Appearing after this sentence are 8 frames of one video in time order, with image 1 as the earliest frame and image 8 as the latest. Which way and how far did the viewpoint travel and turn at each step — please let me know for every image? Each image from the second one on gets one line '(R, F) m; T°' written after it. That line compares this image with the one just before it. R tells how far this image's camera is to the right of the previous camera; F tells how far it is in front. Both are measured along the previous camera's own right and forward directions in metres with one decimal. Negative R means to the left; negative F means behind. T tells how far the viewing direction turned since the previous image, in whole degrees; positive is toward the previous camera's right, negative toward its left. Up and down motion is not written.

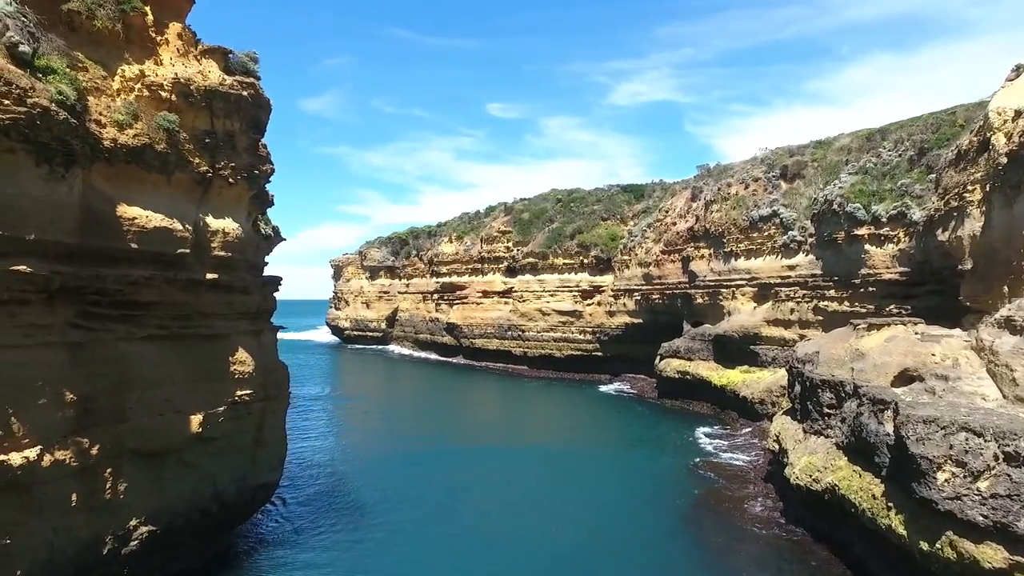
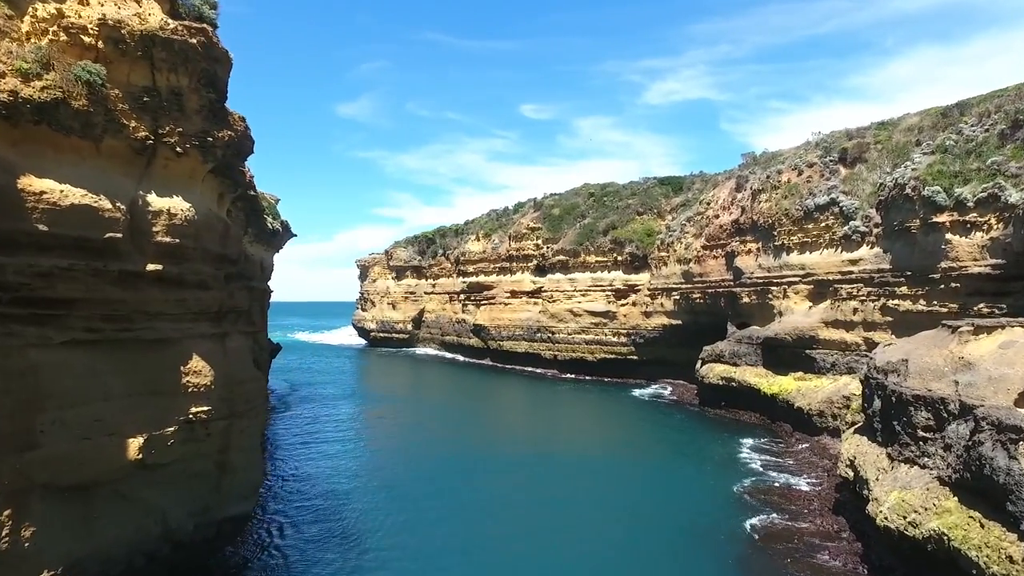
(+0.3, +2.4) m; -3°
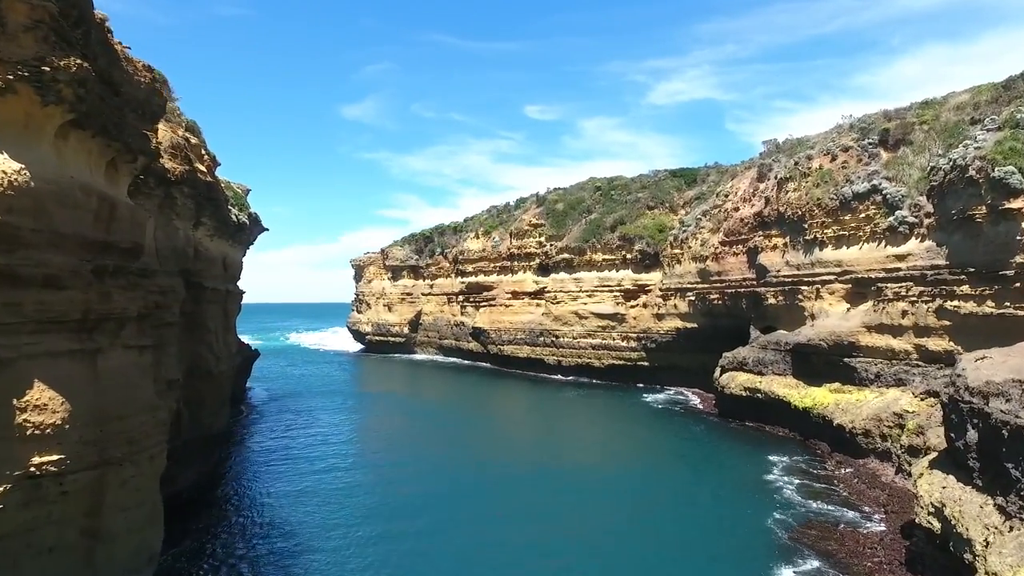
(+0.3, +3.0) m; 0°
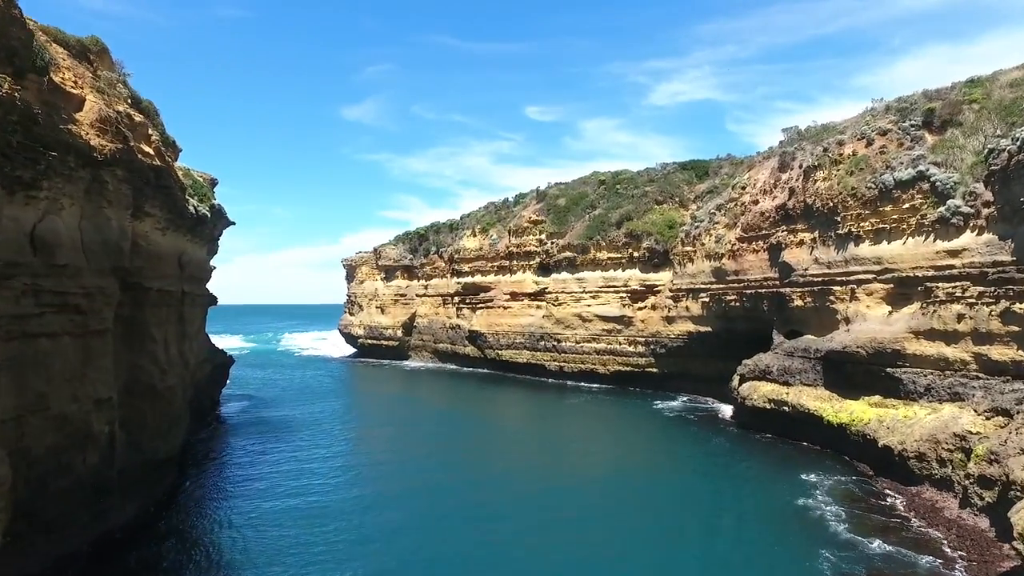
(+0.1, +2.7) m; 0°
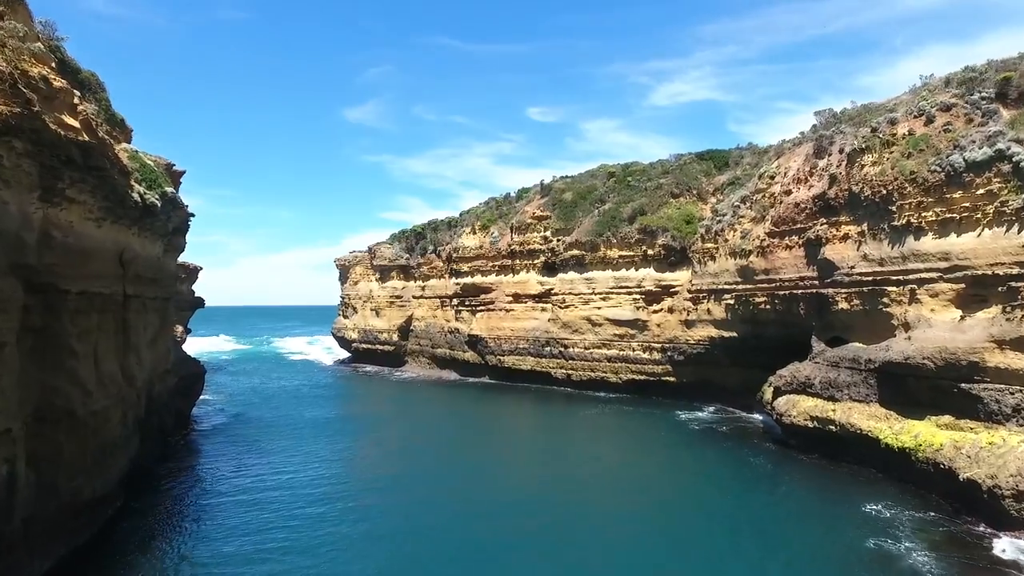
(-0.1, +3.0) m; 0°
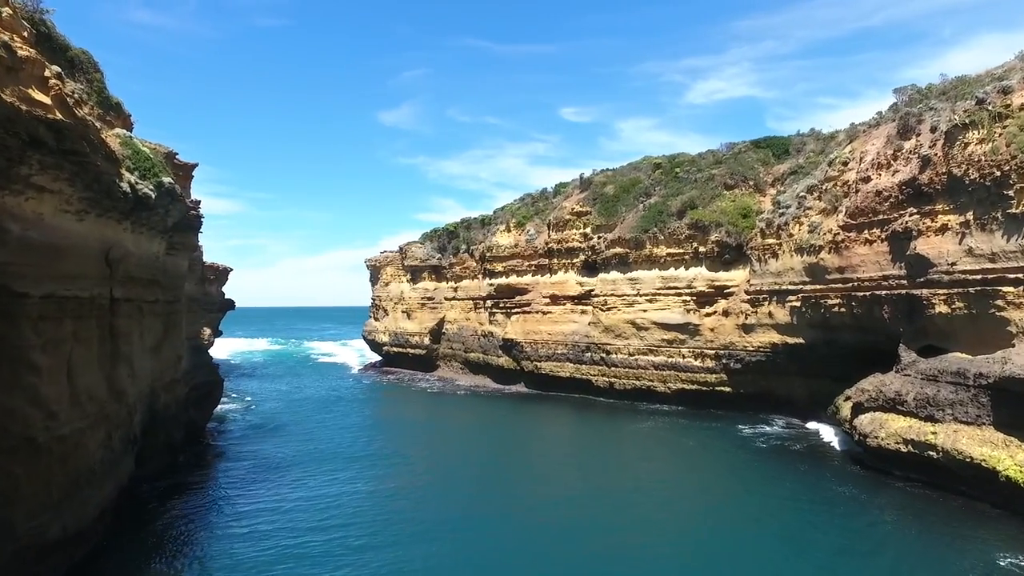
(-0.2, +2.5) m; -3°
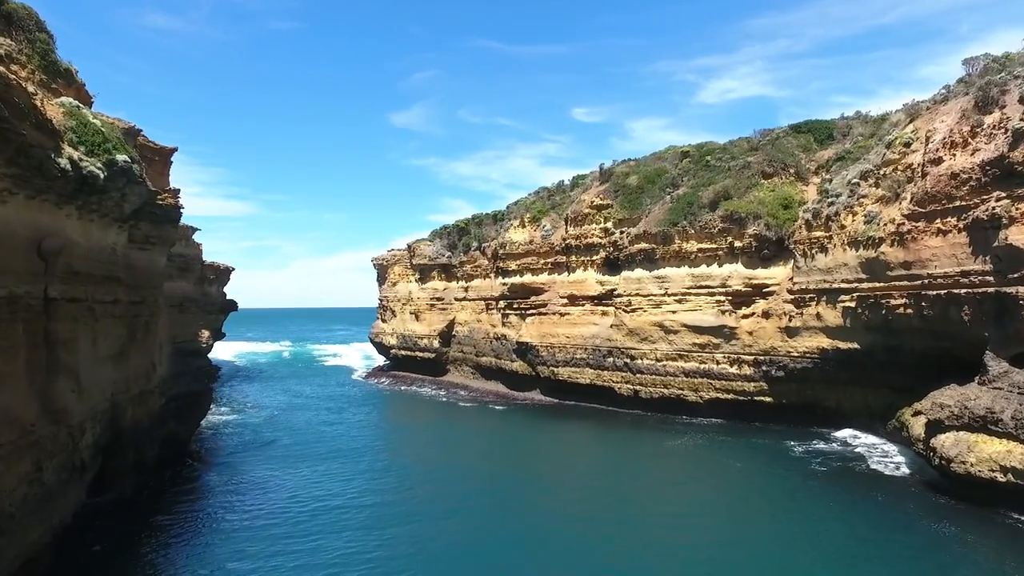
(-0.2, +2.7) m; -1°
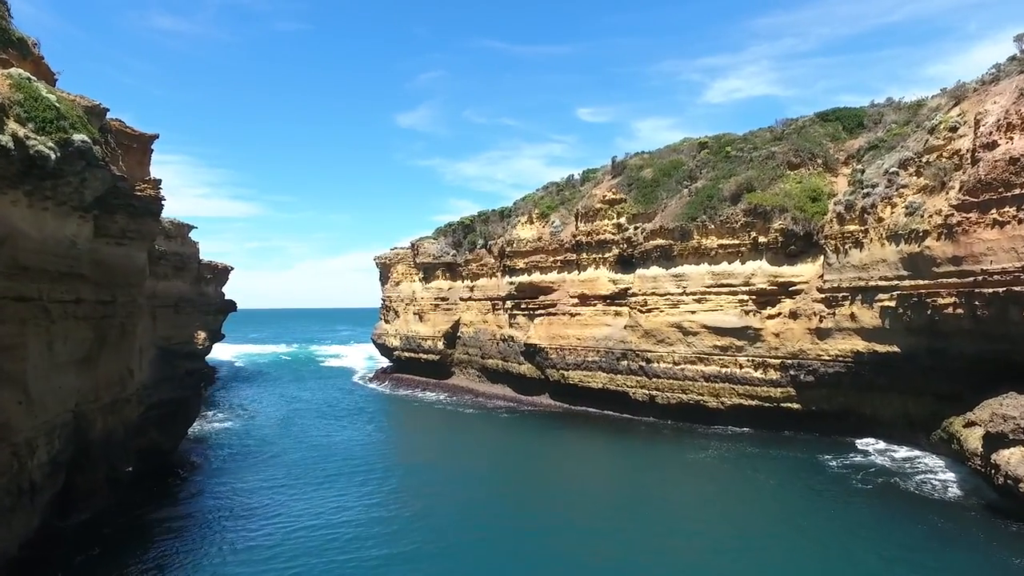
(-0.1, +1.7) m; -1°
